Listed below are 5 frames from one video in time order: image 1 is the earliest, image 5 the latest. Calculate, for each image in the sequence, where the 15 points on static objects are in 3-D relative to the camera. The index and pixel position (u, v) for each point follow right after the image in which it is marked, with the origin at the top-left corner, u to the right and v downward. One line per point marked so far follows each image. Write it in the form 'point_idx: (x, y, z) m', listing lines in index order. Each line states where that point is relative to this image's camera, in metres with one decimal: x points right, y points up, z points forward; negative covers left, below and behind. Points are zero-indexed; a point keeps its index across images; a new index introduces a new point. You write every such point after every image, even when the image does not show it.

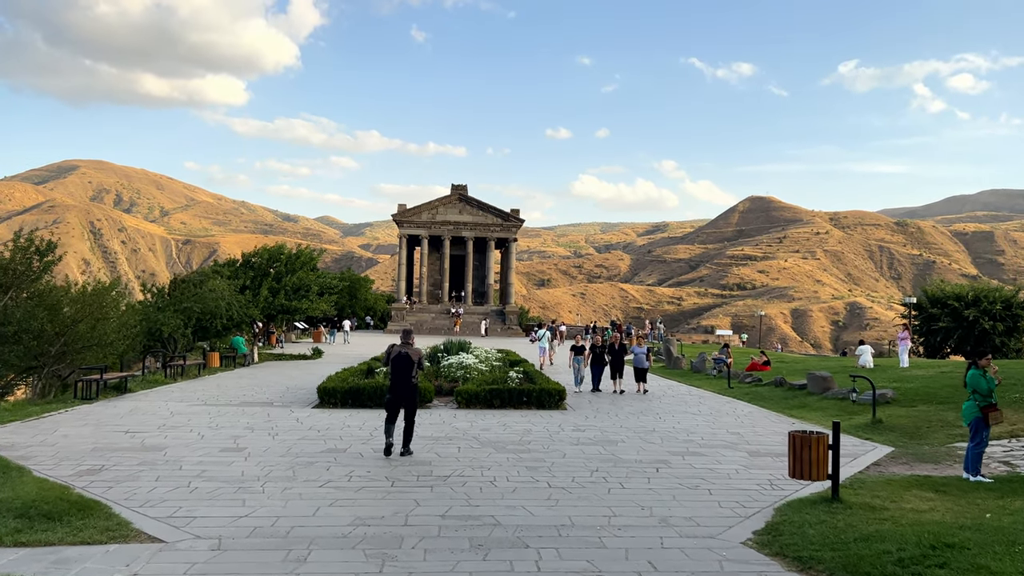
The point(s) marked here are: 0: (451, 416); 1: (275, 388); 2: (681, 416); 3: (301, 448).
0: (-1.0, -2.2, +13.9) m
1: (-5.5, -2.3, +18.6) m
2: (+3.0, -2.3, +14.4) m
3: (-2.8, -2.1, +10.5) m
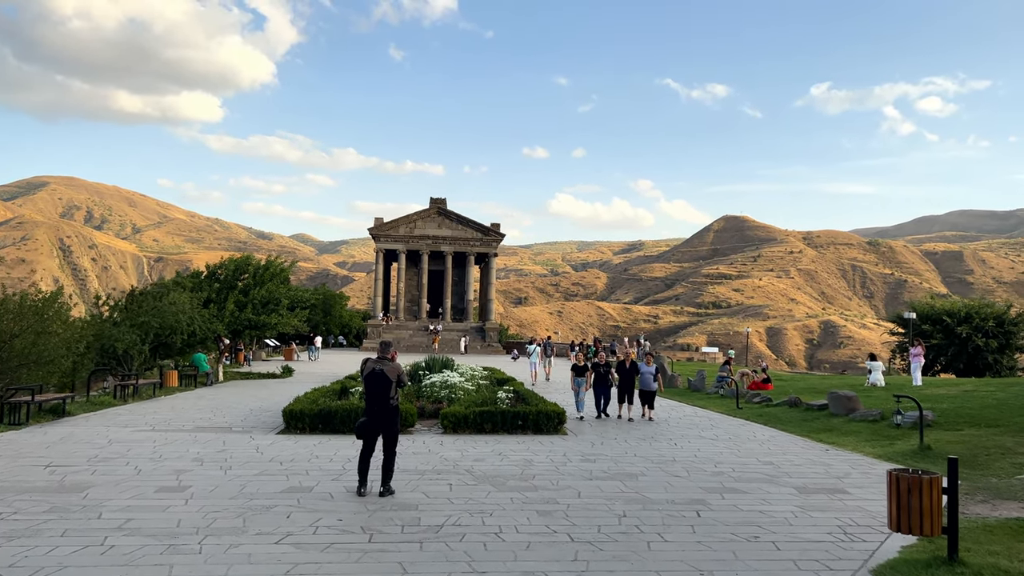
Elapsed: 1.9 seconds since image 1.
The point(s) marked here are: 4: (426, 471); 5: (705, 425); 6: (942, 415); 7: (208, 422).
0: (-1.0, -2.3, +12.1) m
1: (-5.7, -2.5, +16.6) m
2: (+3.0, -2.4, +12.7) m
3: (-2.7, -2.1, +8.6) m
4: (-1.0, -2.2, +9.6) m
5: (+3.6, -2.6, +15.1) m
6: (+7.3, -2.2, +13.6) m
7: (-5.5, -2.4, +14.6) m
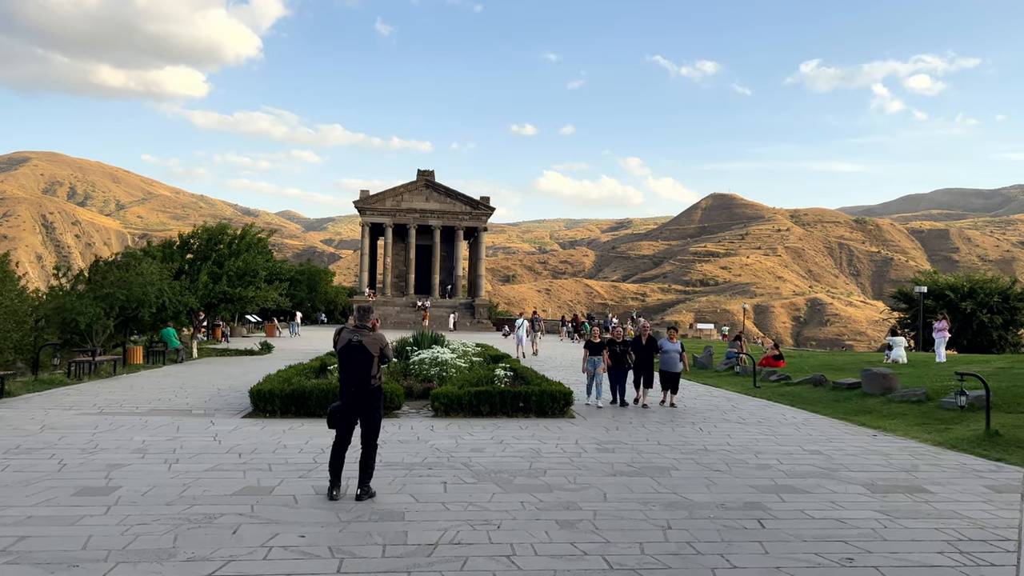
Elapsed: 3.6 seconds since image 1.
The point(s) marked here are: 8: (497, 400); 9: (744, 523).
0: (-1.0, -1.8, +10.4) m
1: (-5.7, -1.9, +14.9) m
2: (+3.0, -1.9, +11.1) m
3: (-2.6, -1.7, +6.9) m
4: (-1.0, -1.7, +7.9) m
5: (+3.6, -2.0, +13.5) m
6: (+7.3, -1.6, +12.1) m
7: (-5.5, -1.8, +12.8) m
8: (-0.2, -1.6, +11.8) m
9: (+1.7, -1.7, +6.0) m
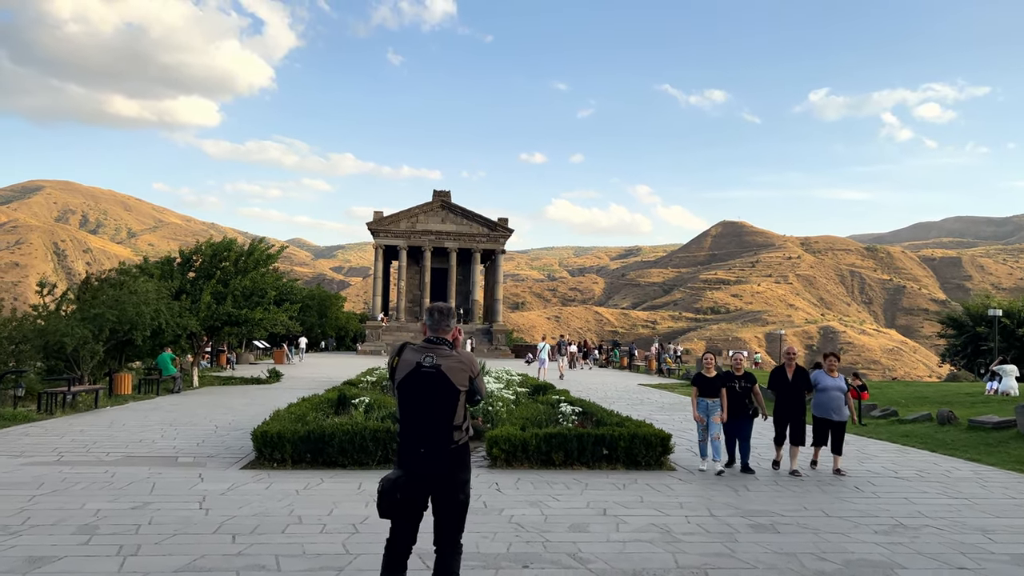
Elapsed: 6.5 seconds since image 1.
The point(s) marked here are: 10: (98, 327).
0: (-0.1, -1.9, +7.6) m
1: (-4.8, -2.1, +12.1) m
2: (+3.9, -2.0, +8.3) m
3: (-1.8, -1.7, +4.2) m
4: (-0.1, -1.7, +5.1) m
5: (+4.5, -2.2, +10.7) m
6: (+8.2, -1.8, +9.3) m
7: (-4.6, -2.0, +10.1) m
8: (+0.7, -1.8, +9.0) m
9: (+2.6, -1.7, +3.2) m
10: (-10.0, -0.9, +19.4) m
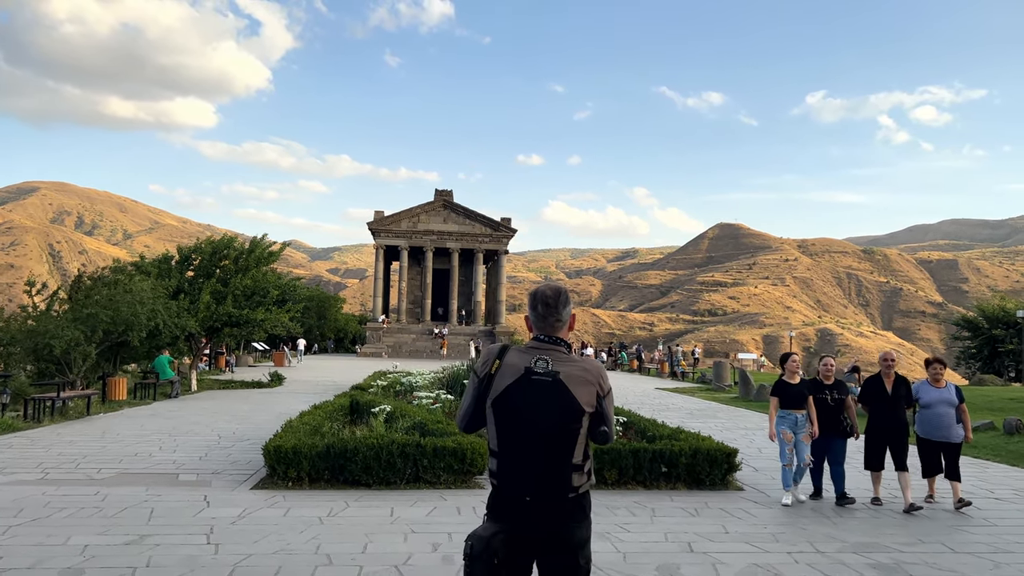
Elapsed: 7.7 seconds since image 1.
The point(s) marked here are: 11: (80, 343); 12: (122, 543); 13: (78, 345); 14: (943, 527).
0: (+0.4, -1.8, +6.6) m
1: (-4.3, -2.1, +11.1) m
2: (+4.3, -2.0, +7.2) m
3: (-1.3, -1.6, +3.1) m
4: (+0.4, -1.7, +4.1) m
5: (+5.0, -2.1, +9.6) m
6: (+8.7, -1.7, +8.2) m
7: (-4.1, -2.0, +9.0) m
8: (+1.2, -1.7, +7.9) m
9: (+3.1, -1.6, +2.1) m
10: (-9.6, -0.9, +18.3) m
11: (-9.6, -1.2, +17.7) m
12: (-2.7, -1.7, +5.5) m
13: (-9.5, -1.3, +17.6) m
14: (+3.4, -1.9, +6.5) m
